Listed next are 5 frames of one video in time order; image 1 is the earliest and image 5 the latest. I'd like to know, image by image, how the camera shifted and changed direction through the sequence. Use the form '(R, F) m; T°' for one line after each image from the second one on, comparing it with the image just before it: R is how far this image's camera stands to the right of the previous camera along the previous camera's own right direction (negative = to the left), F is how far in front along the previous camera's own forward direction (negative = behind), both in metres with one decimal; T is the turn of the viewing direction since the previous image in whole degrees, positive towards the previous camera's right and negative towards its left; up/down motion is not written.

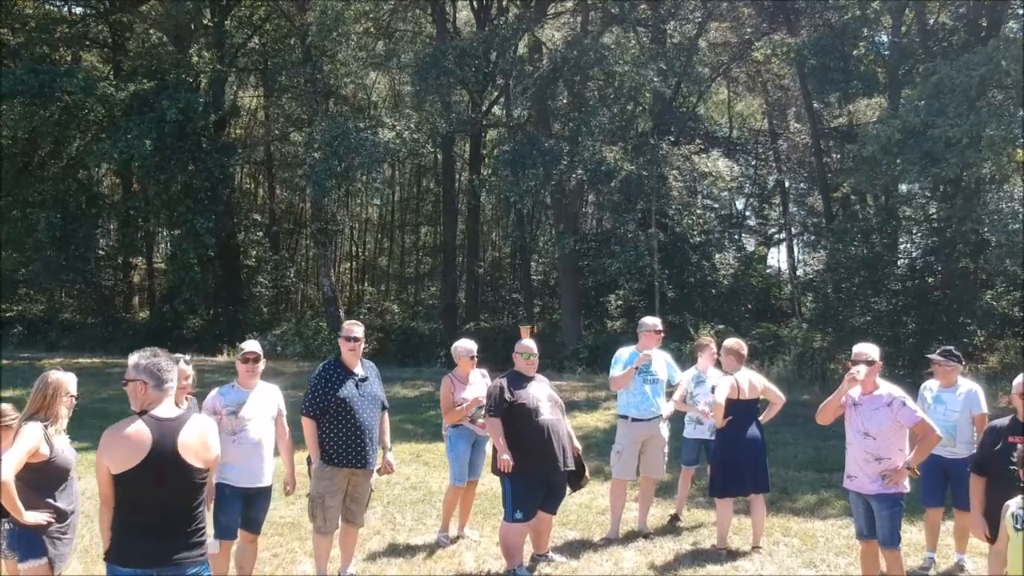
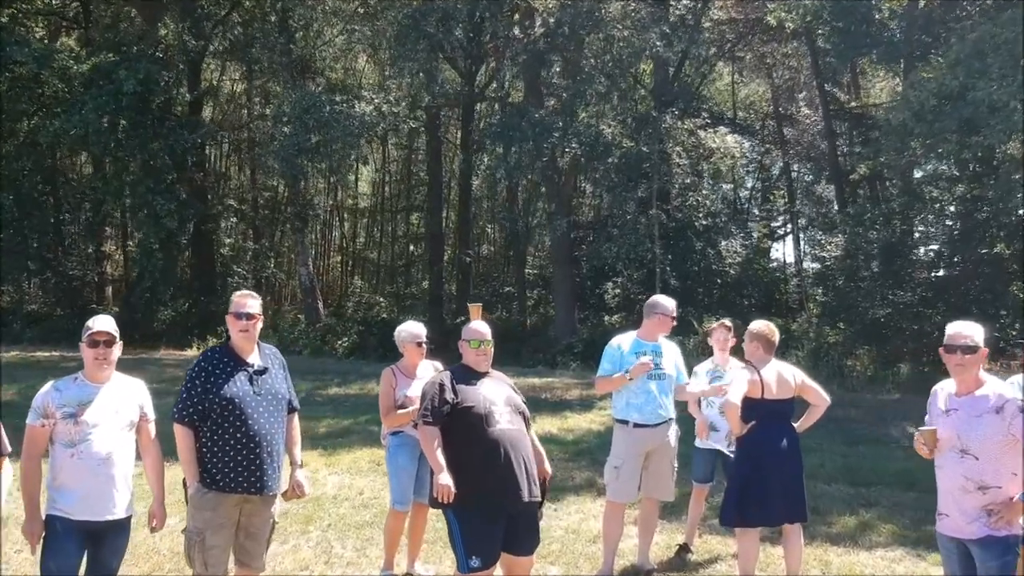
(+0.2, +1.7) m; 0°
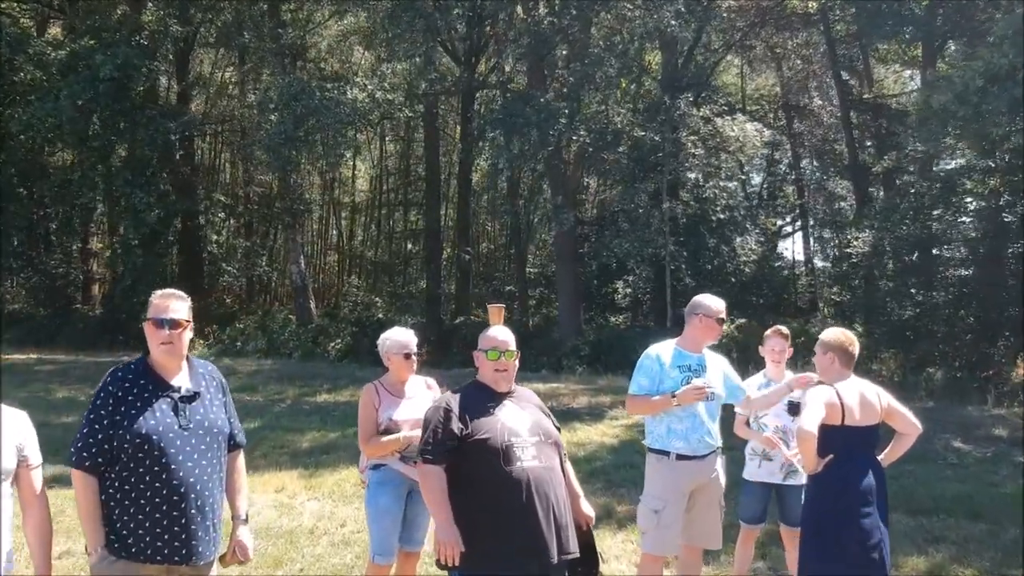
(-0.1, +1.1) m; 0°
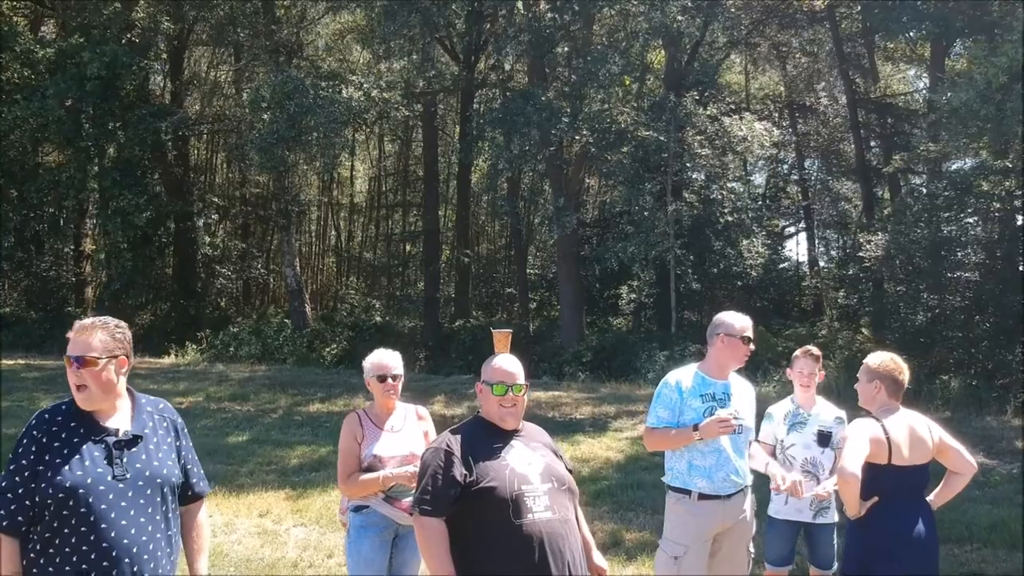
(0.0, +0.5) m; 0°
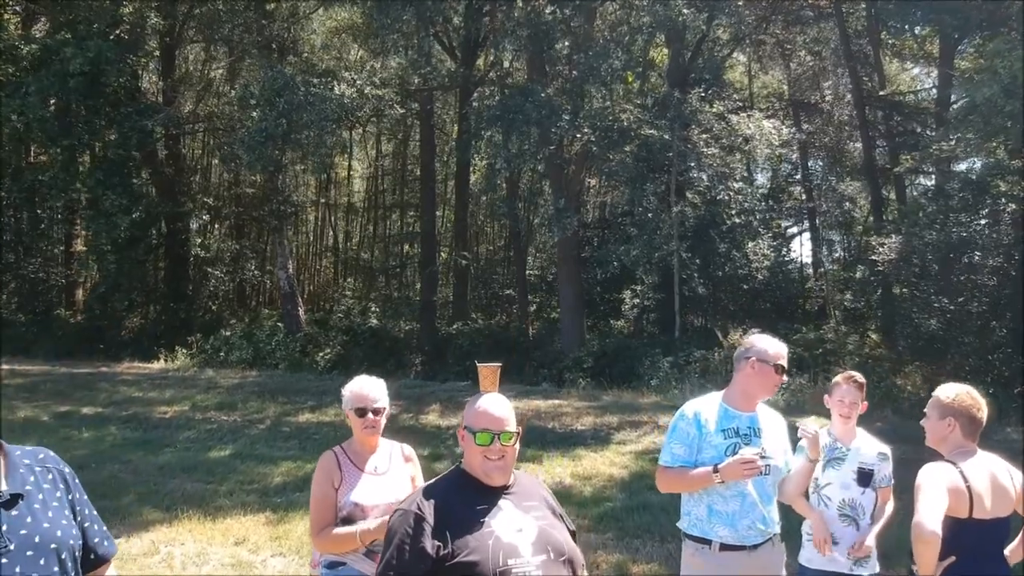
(0.0, +0.6) m; 0°
